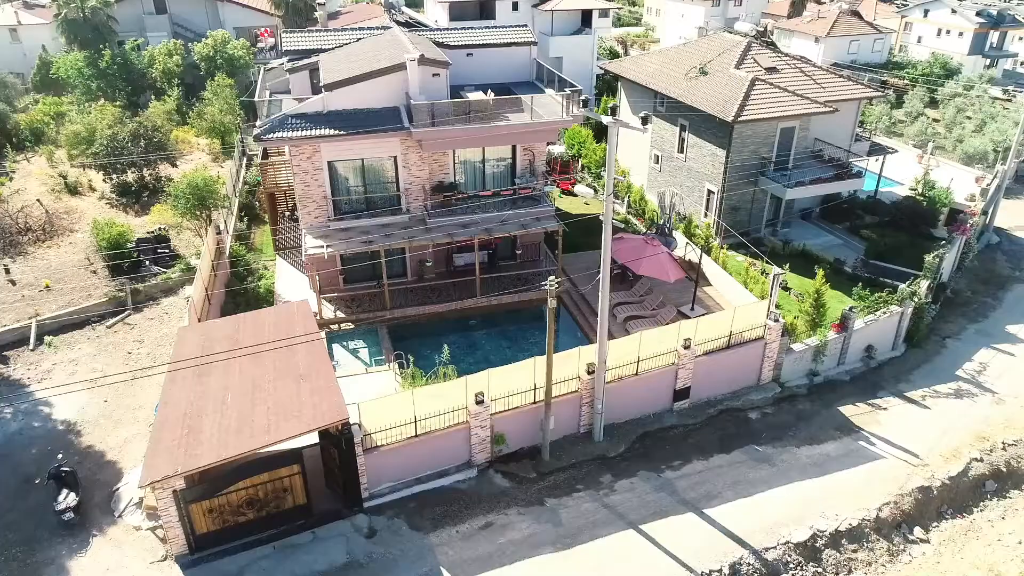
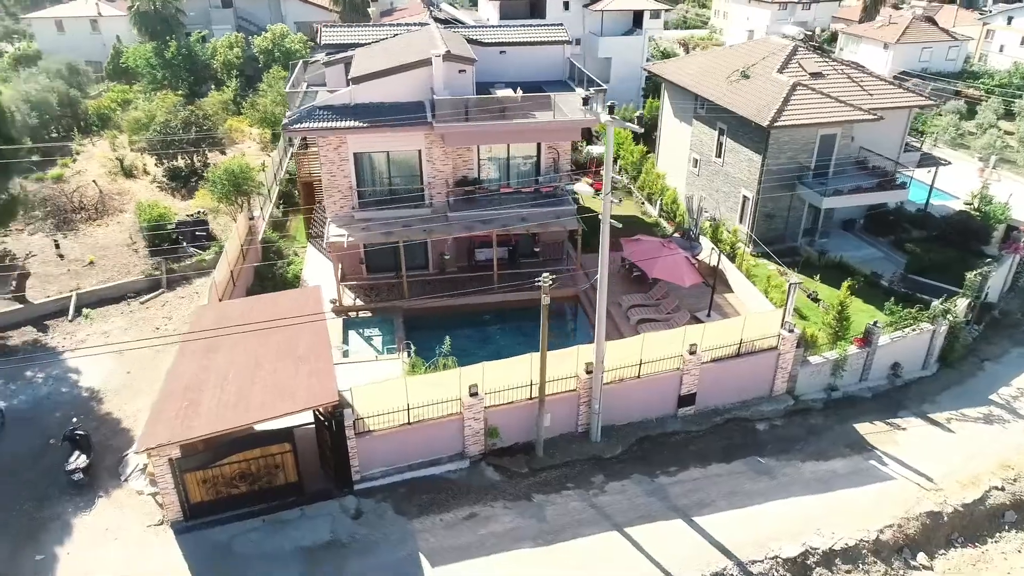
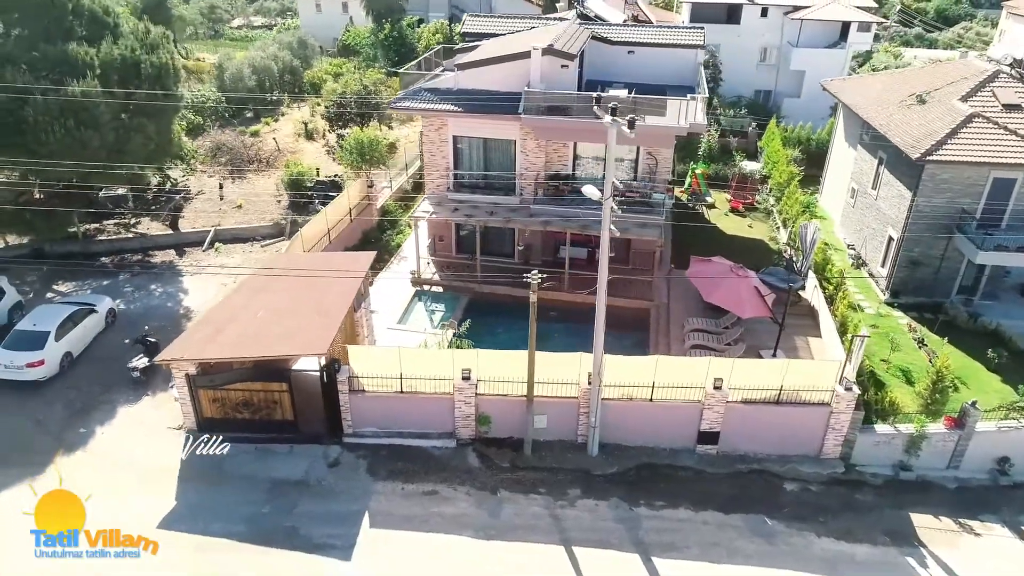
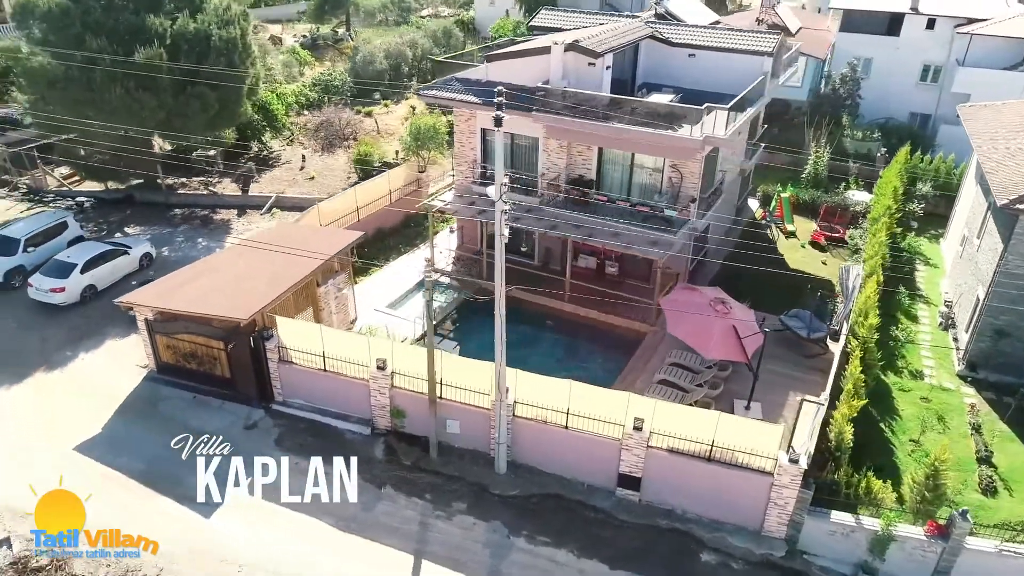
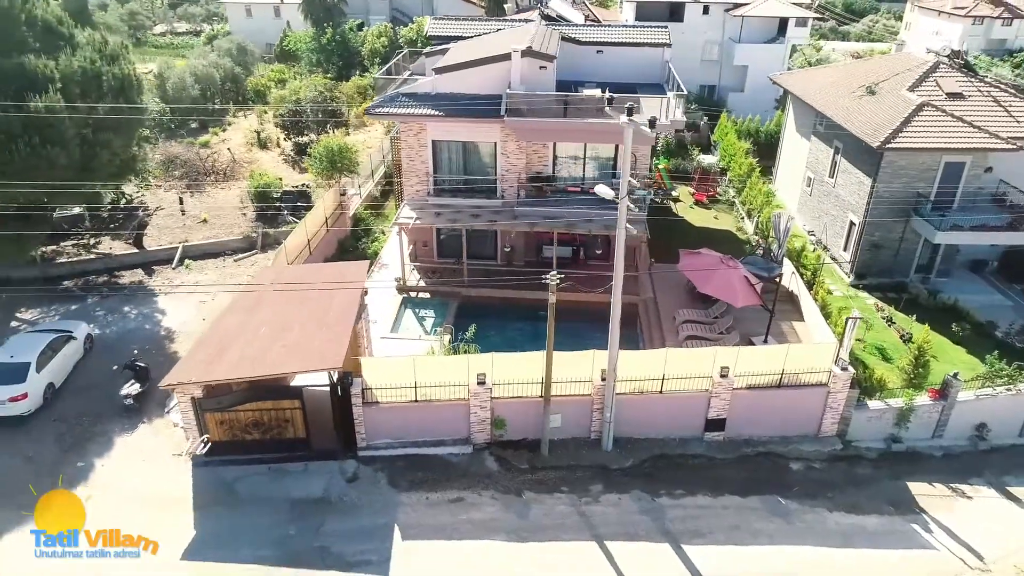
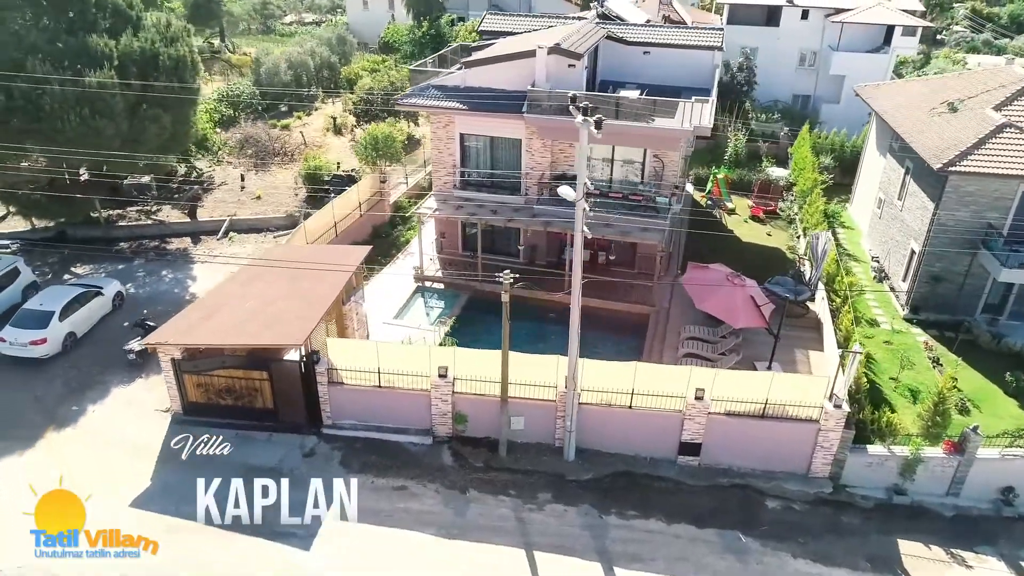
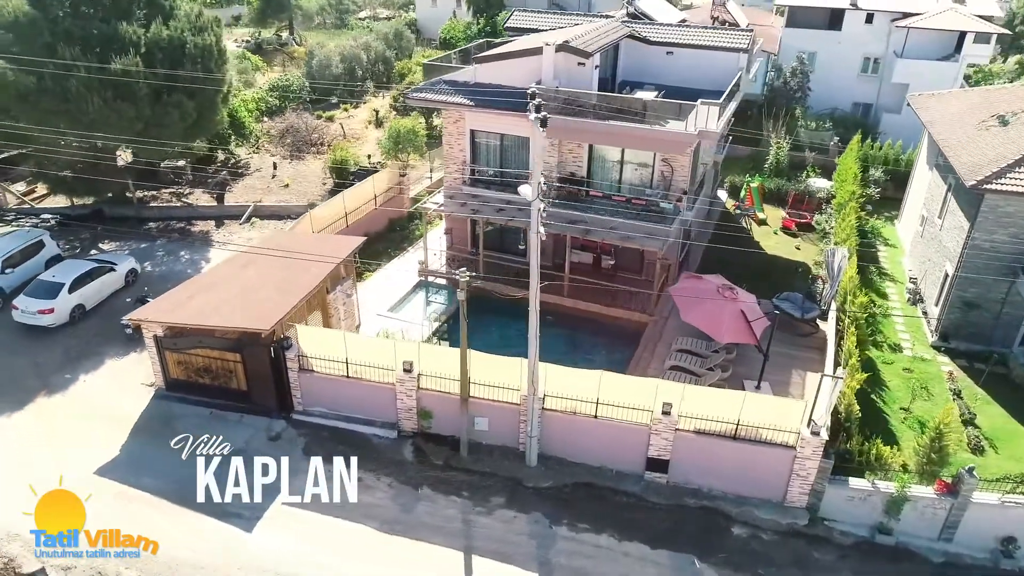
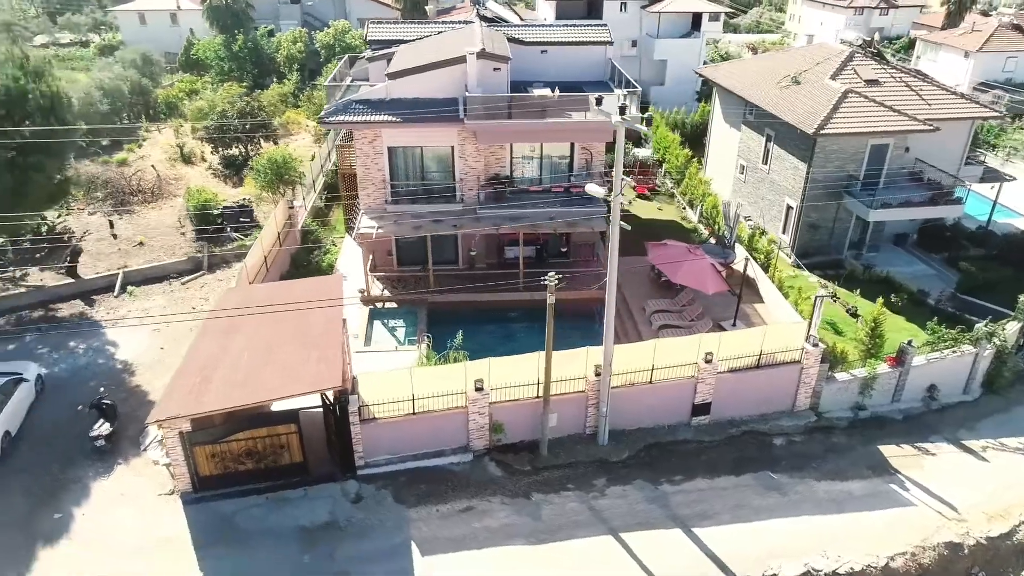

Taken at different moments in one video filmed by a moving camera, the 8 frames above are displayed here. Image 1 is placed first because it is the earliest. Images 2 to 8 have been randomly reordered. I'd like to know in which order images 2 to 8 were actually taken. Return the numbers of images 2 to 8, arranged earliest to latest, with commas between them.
2, 8, 5, 3, 6, 7, 4
